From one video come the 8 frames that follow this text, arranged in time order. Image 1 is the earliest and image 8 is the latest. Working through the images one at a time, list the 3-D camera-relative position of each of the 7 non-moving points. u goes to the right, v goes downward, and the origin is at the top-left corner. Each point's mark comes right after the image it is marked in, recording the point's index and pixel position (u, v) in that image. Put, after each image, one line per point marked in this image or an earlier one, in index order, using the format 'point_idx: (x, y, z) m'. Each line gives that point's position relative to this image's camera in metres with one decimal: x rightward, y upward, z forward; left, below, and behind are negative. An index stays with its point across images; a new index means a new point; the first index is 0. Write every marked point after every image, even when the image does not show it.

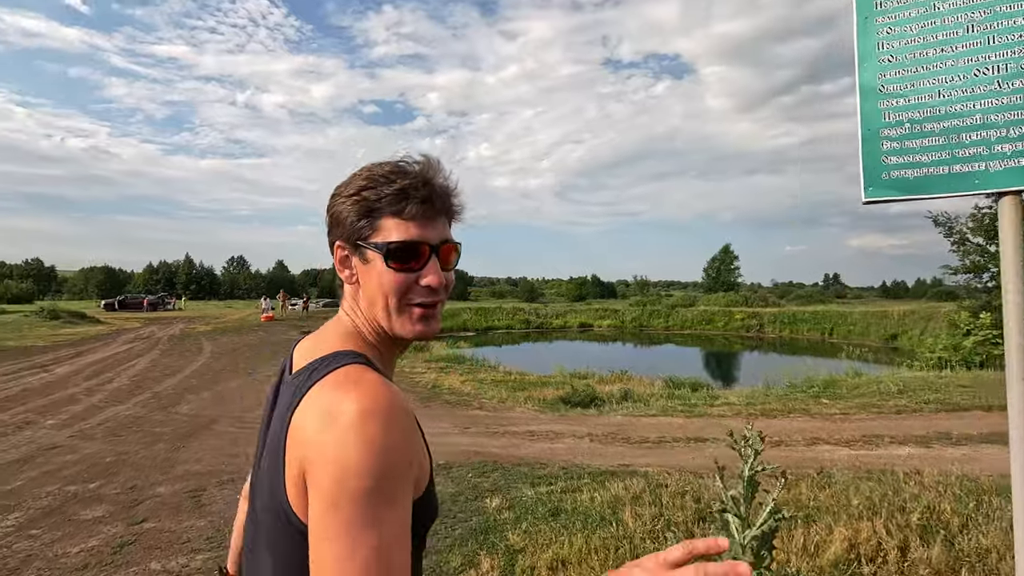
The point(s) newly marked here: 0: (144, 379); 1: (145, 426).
0: (-11.3, -2.8, +18.5) m
1: (-6.7, -2.5, +11.1) m
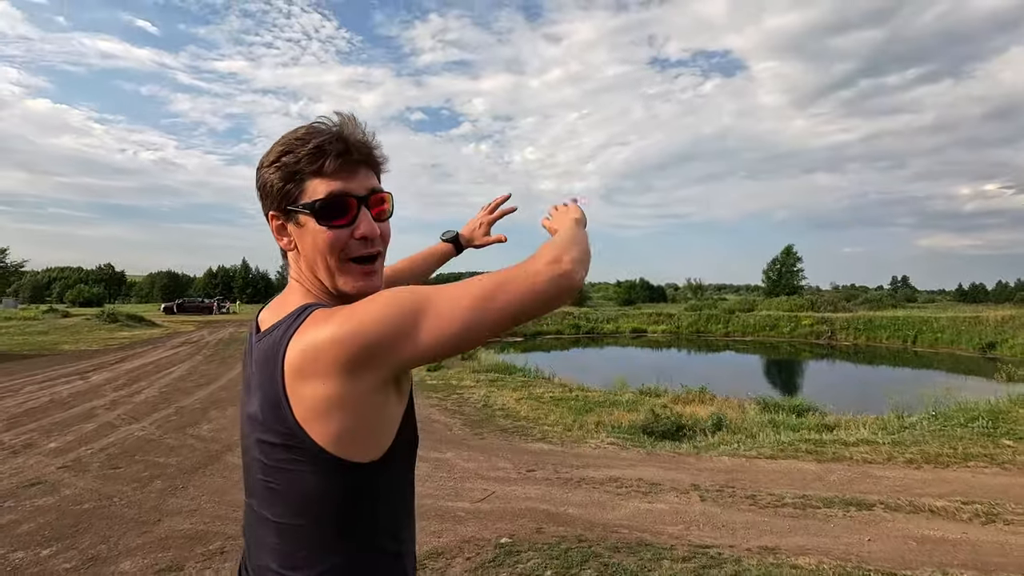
0: (-9.7, -2.9, +17.3) m
1: (-5.7, -2.6, +9.5) m
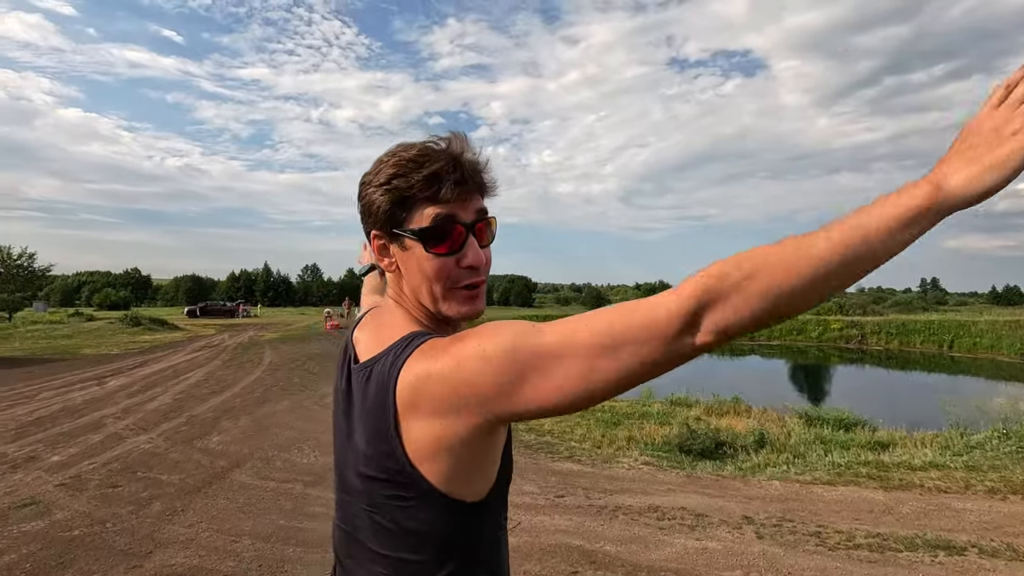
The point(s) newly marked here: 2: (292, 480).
0: (-9.1, -3.1, +16.9) m
1: (-5.3, -2.7, +9.0) m
2: (-2.9, -2.5, +8.0) m
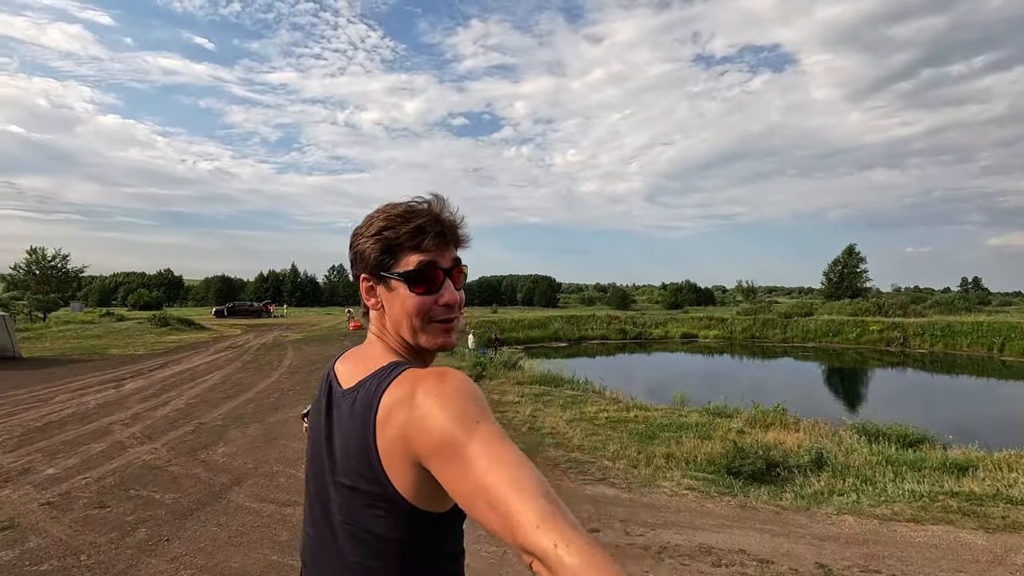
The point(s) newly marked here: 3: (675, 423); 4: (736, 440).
0: (-8.4, -3.1, +16.3) m
1: (-5.0, -2.7, +8.3) m
2: (-2.6, -2.6, +7.2) m
3: (+3.3, -2.7, +12.1) m
4: (+3.8, -2.6, +10.2) m
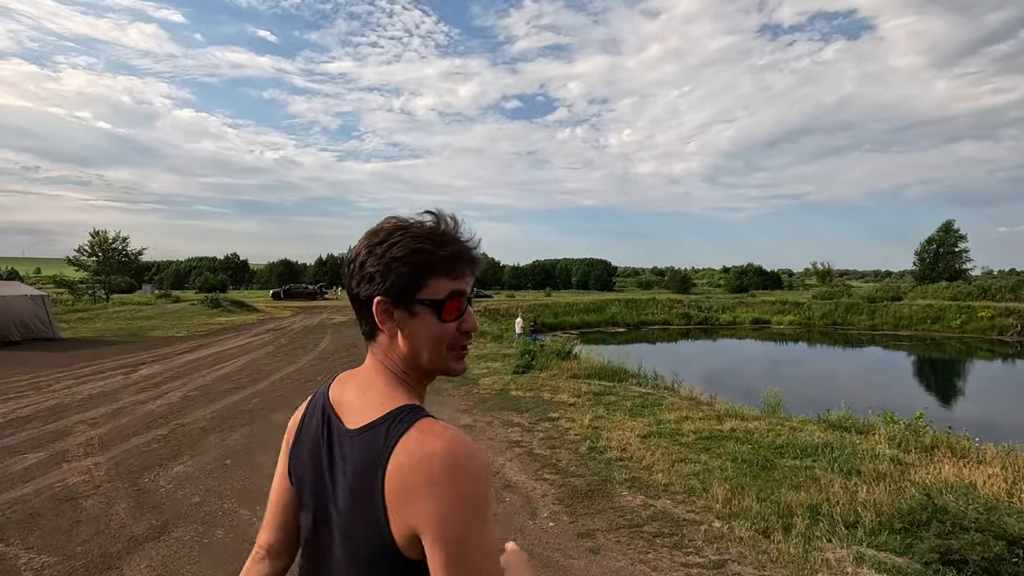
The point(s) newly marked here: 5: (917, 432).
0: (-7.2, -2.5, +14.0) m
1: (-4.5, -2.3, +5.6) m
2: (-2.2, -2.2, +4.4) m
3: (+4.1, -2.3, +8.7) m
4: (+4.4, -2.1, +6.8) m
5: (+6.9, -2.5, +10.2) m
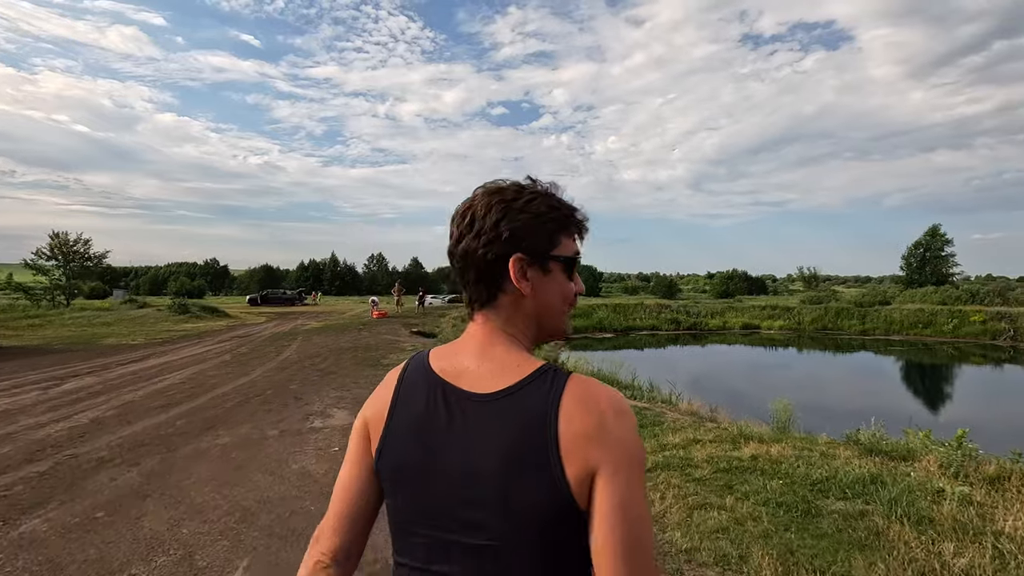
0: (-7.7, -2.5, +11.9) m
1: (-4.7, -2.2, +3.6) m
2: (-2.5, -2.1, +2.4) m
3: (+3.7, -2.2, +6.9) m
4: (+4.1, -2.0, +5.0) m
5: (+6.5, -2.4, +8.5) m
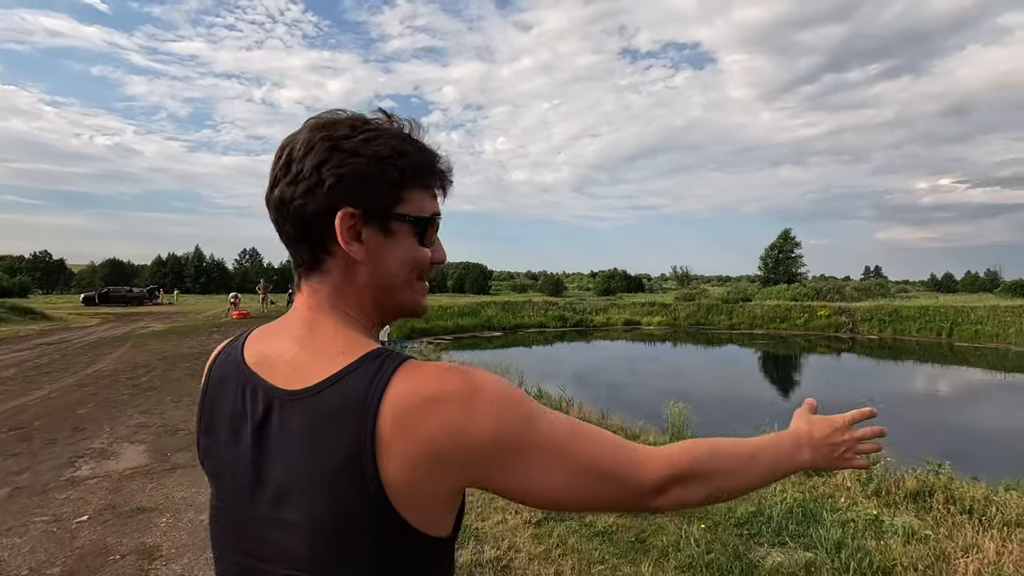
0: (-9.7, -2.4, +8.3) m
1: (-5.4, -2.2, +0.8) m
2: (-2.9, -2.0, 0.0) m
3: (+2.4, -2.1, +5.5) m
4: (+3.1, -2.0, +3.7) m
5: (+4.8, -2.3, +7.6) m
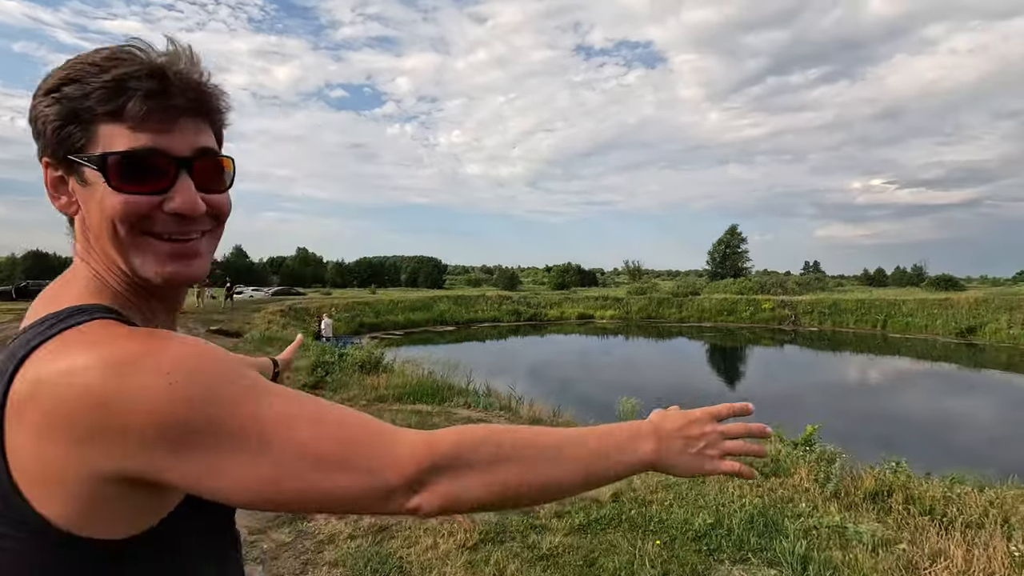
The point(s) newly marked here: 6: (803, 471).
0: (-10.5, -2.3, +6.9) m
1: (-5.5, -2.1, -0.3) m
2: (-3.0, -2.0, -0.9) m
3: (+1.8, -2.1, +5.0) m
4: (+2.7, -1.9, +3.3) m
5: (+4.1, -2.2, +7.3) m
6: (+3.5, -2.2, +7.2) m
